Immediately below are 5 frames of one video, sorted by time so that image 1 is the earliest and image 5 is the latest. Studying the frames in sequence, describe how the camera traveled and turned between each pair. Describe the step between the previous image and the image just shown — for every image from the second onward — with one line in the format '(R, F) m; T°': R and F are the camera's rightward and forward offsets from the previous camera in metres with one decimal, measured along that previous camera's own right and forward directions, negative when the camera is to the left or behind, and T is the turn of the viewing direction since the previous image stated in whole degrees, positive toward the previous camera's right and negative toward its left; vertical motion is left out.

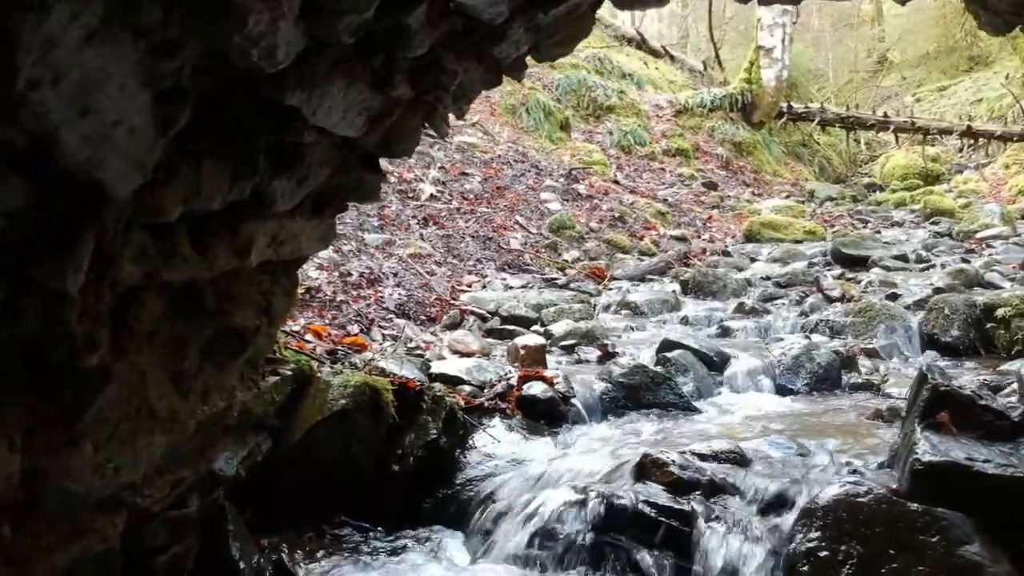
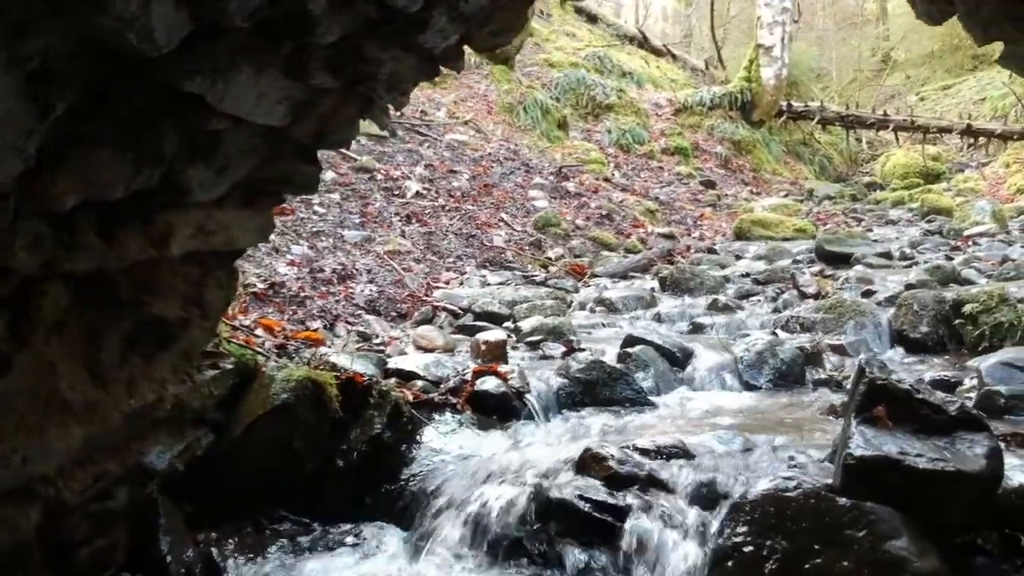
(+0.3, 0.0) m; 0°
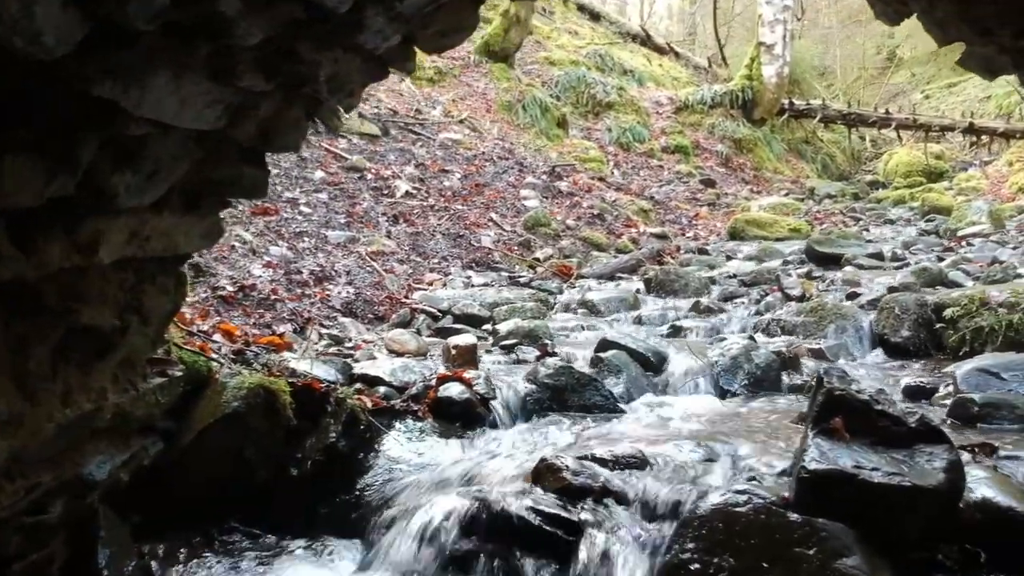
(+0.2, +0.1) m; 0°
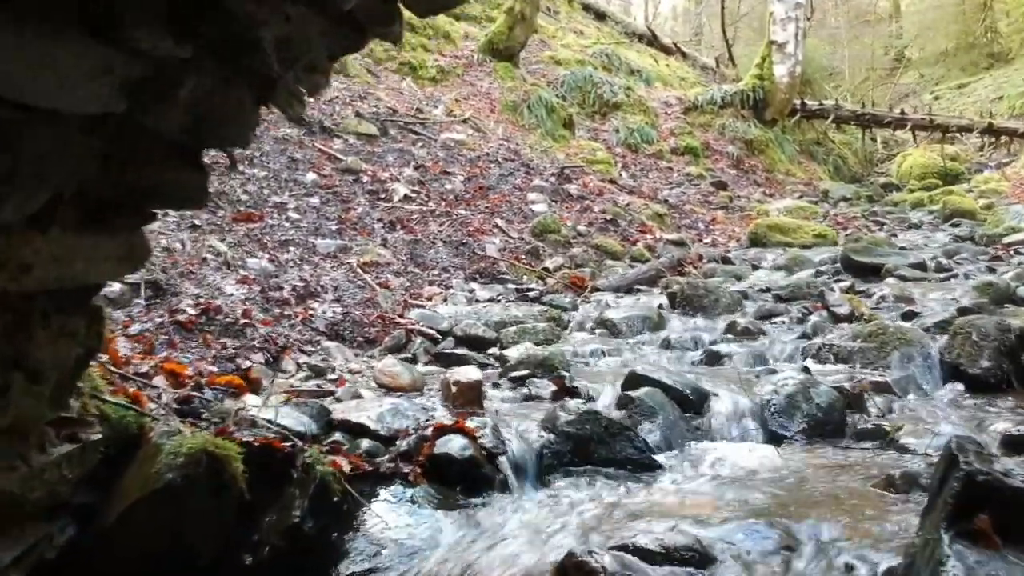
(0.0, +1.1) m; 0°
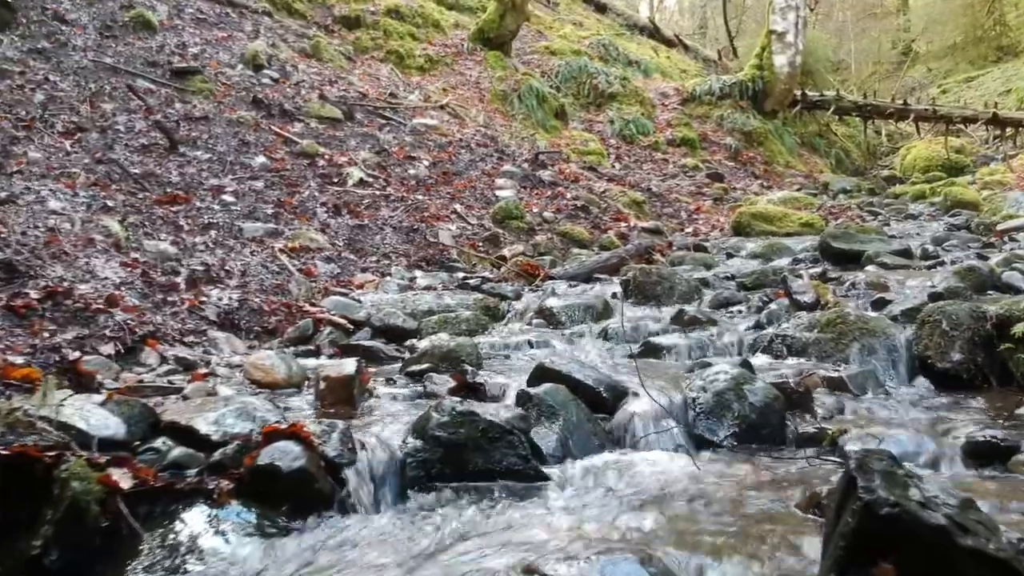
(+0.6, +0.8) m; 0°
